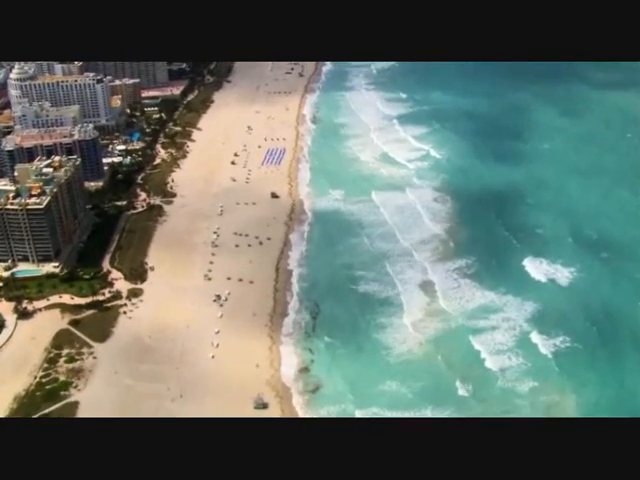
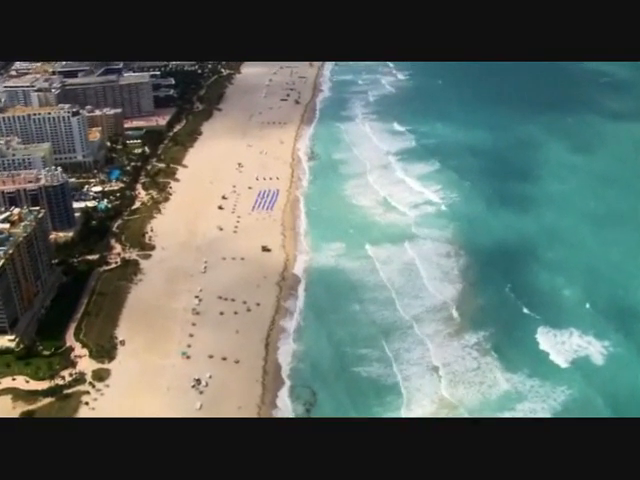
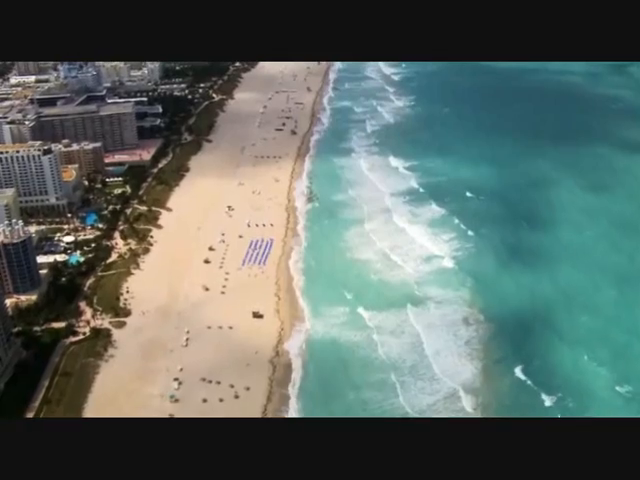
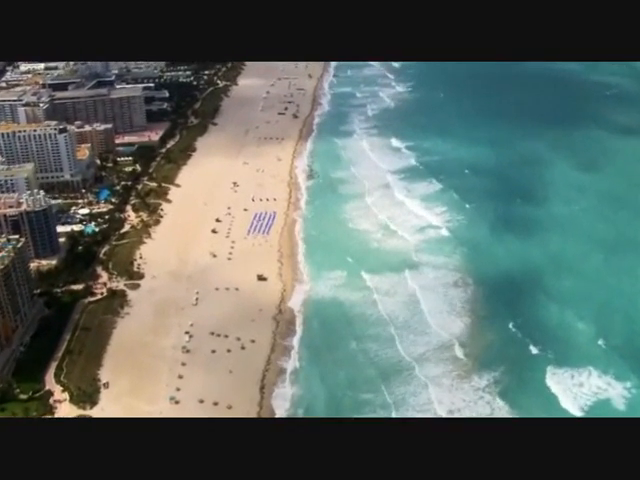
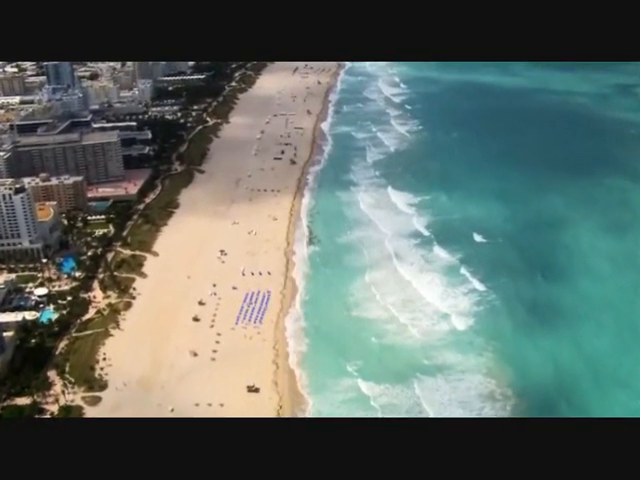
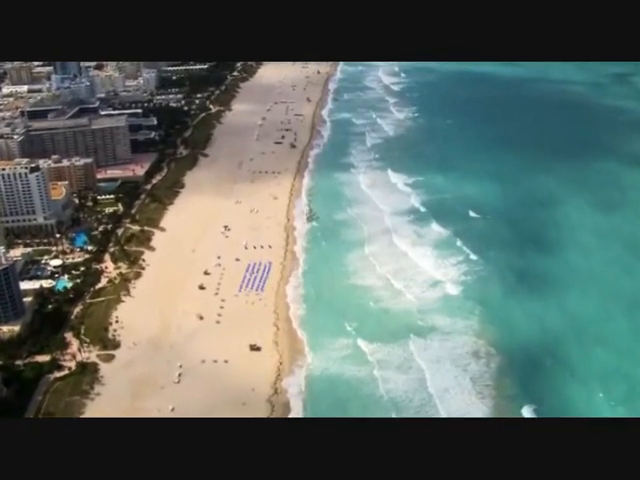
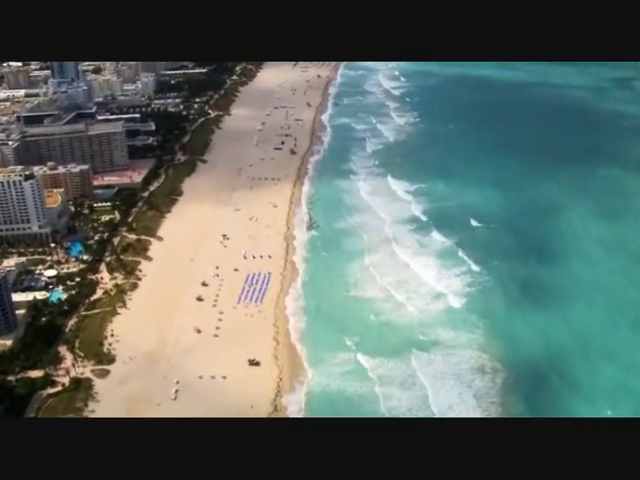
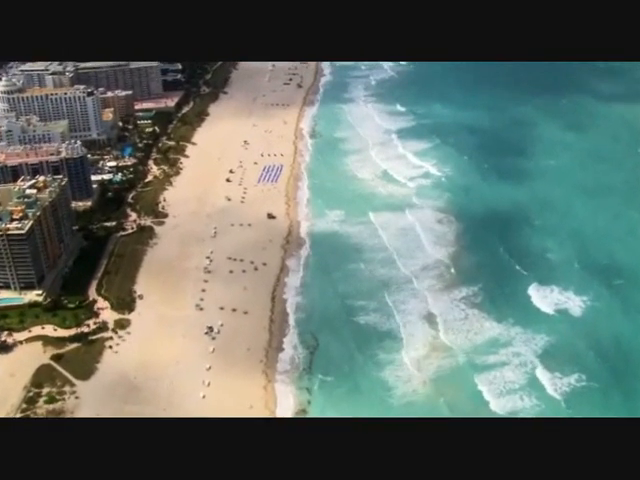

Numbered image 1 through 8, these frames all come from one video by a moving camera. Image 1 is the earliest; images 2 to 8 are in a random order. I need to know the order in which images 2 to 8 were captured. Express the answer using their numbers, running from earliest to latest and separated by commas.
8, 2, 4, 3, 6, 7, 5
